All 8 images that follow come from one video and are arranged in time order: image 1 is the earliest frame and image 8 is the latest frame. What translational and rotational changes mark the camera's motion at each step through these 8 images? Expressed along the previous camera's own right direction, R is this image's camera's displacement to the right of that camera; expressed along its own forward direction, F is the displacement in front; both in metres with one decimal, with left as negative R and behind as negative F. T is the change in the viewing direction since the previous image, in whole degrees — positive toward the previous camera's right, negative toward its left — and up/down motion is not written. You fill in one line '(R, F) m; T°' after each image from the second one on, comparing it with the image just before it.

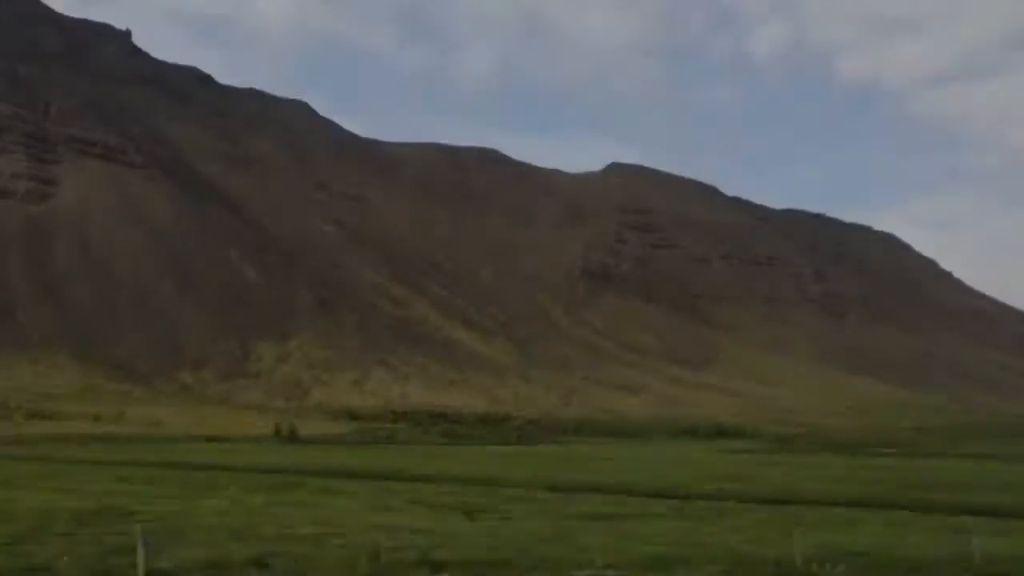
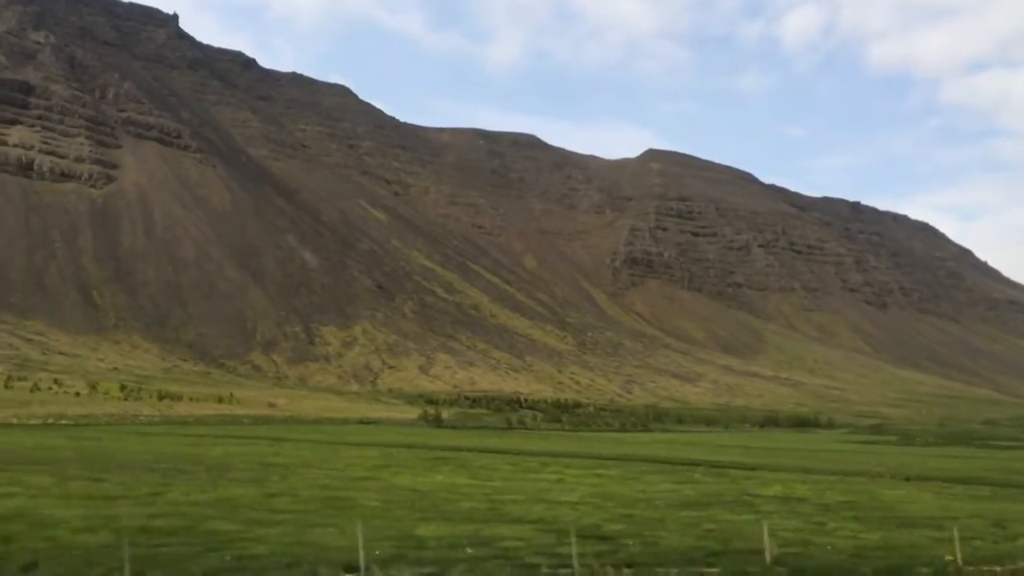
(-5.9, -1.0) m; -1°
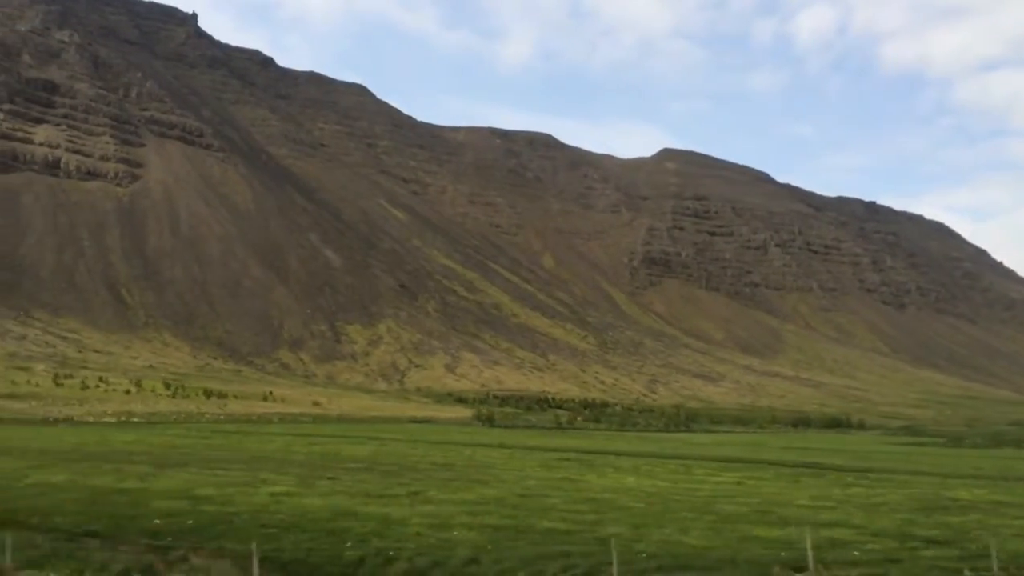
(-2.2, -0.4) m; -1°
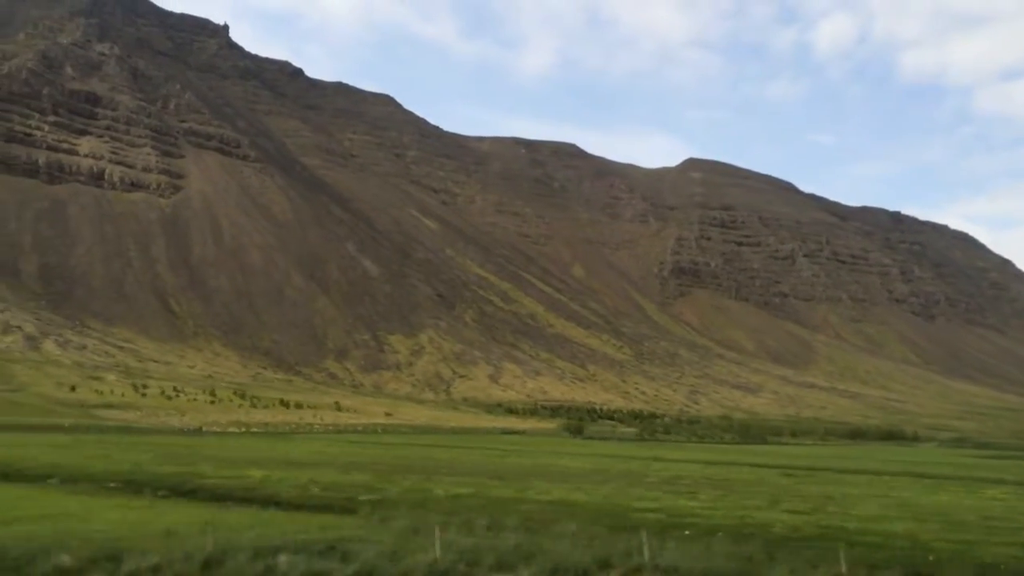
(-3.8, -0.7) m; -1°
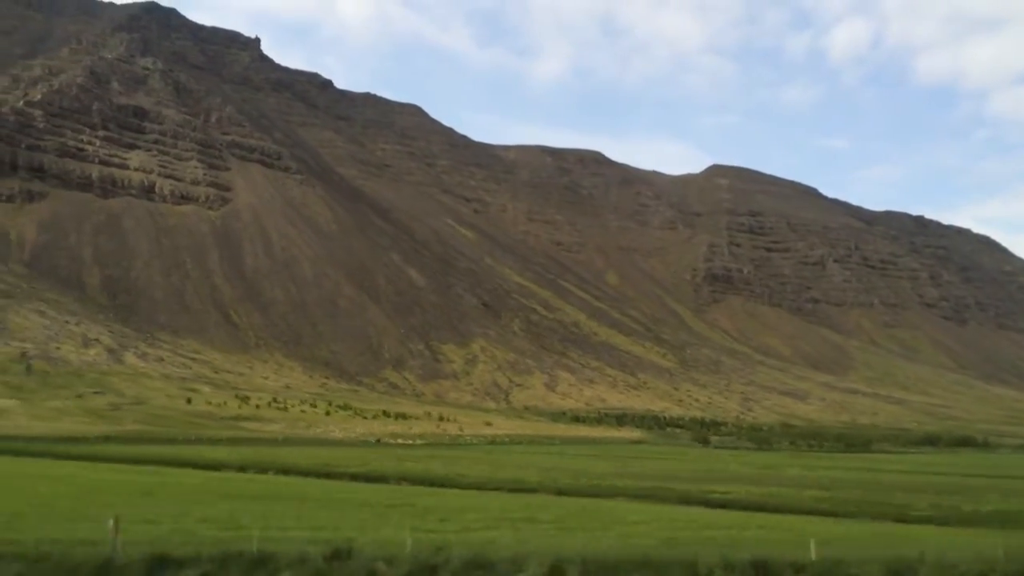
(-5.9, -1.1) m; -1°
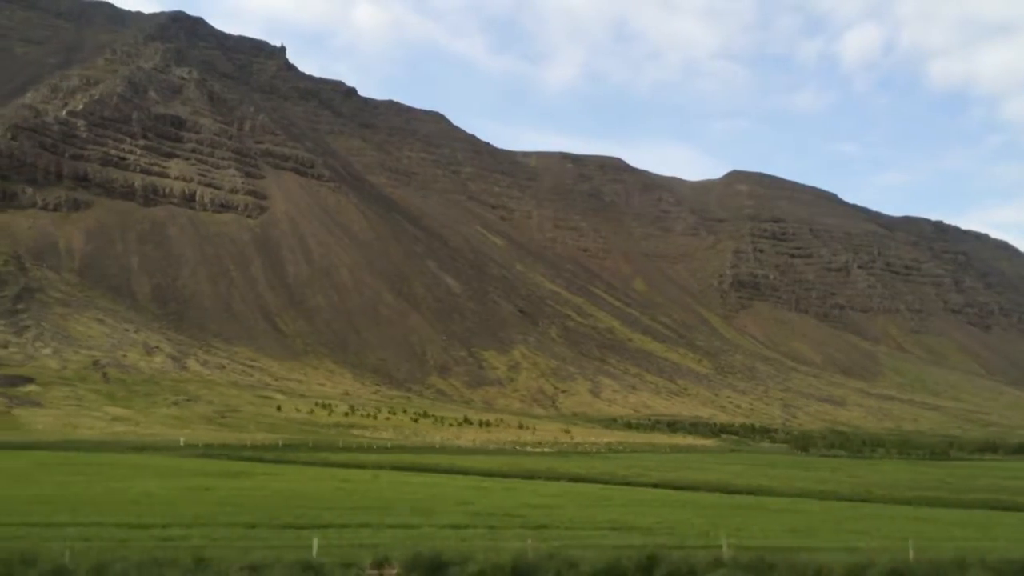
(-4.9, -0.9) m; -1°
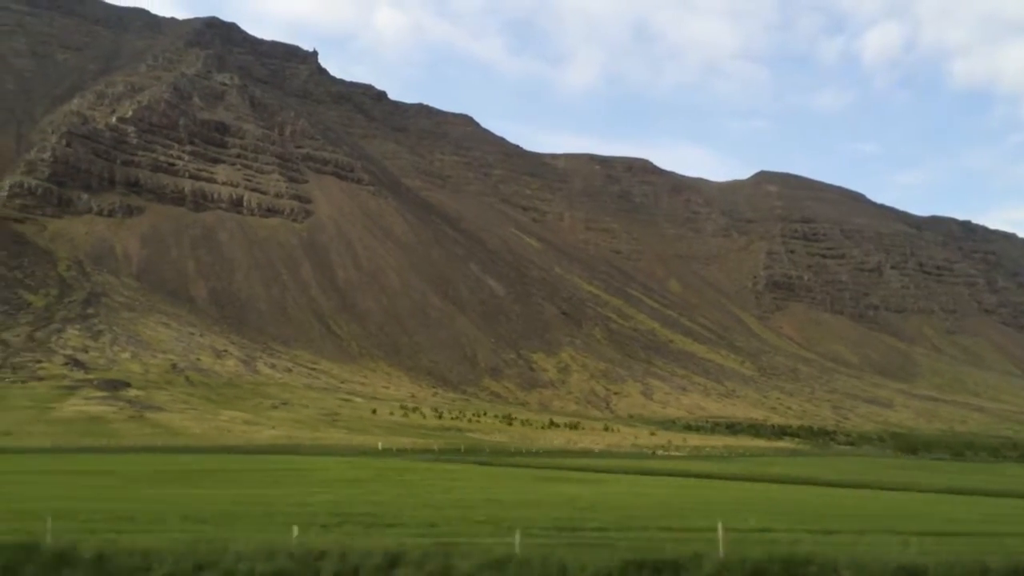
(-4.9, -1.0) m; -1°
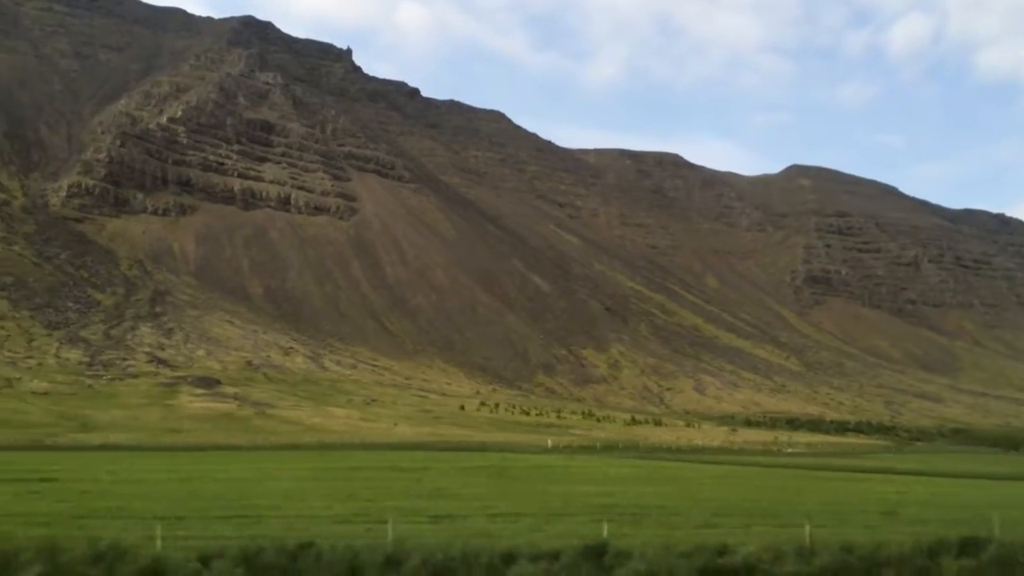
(-4.4, -0.9) m; -1°
